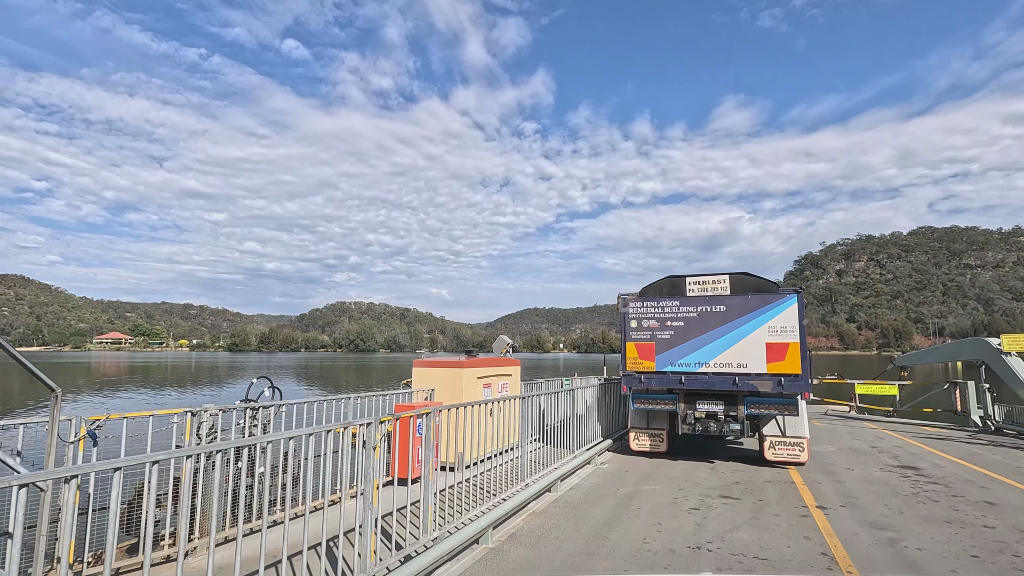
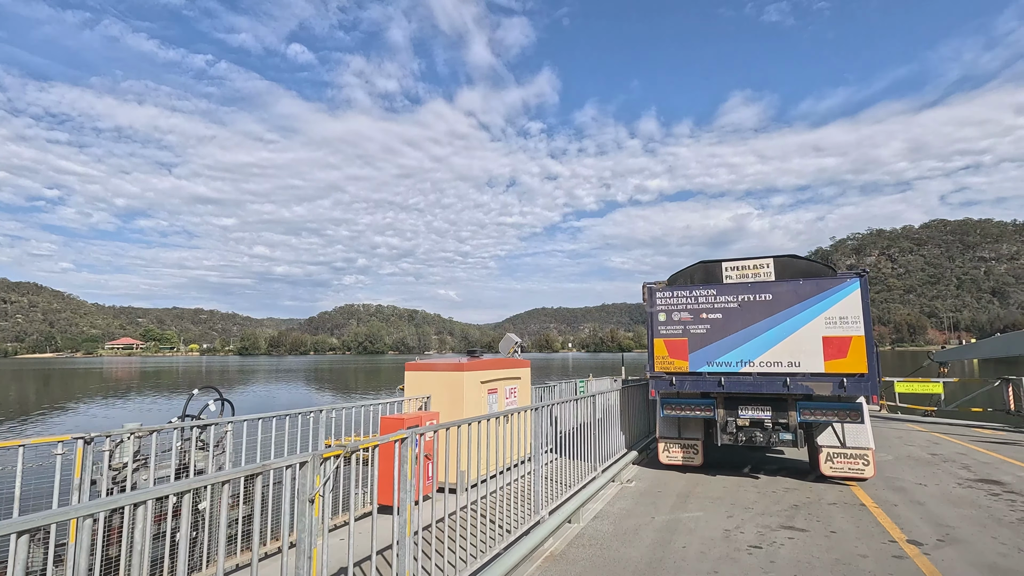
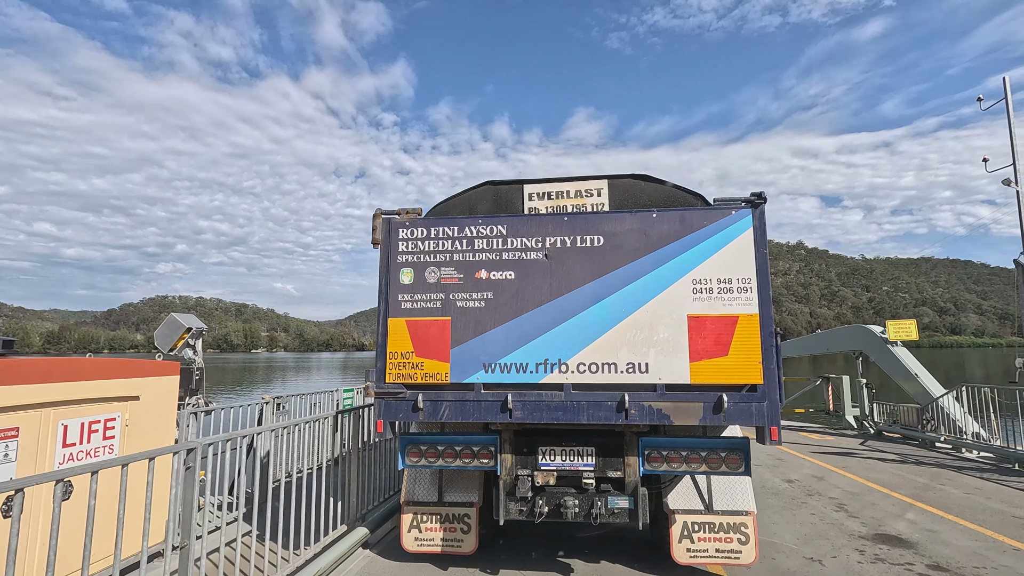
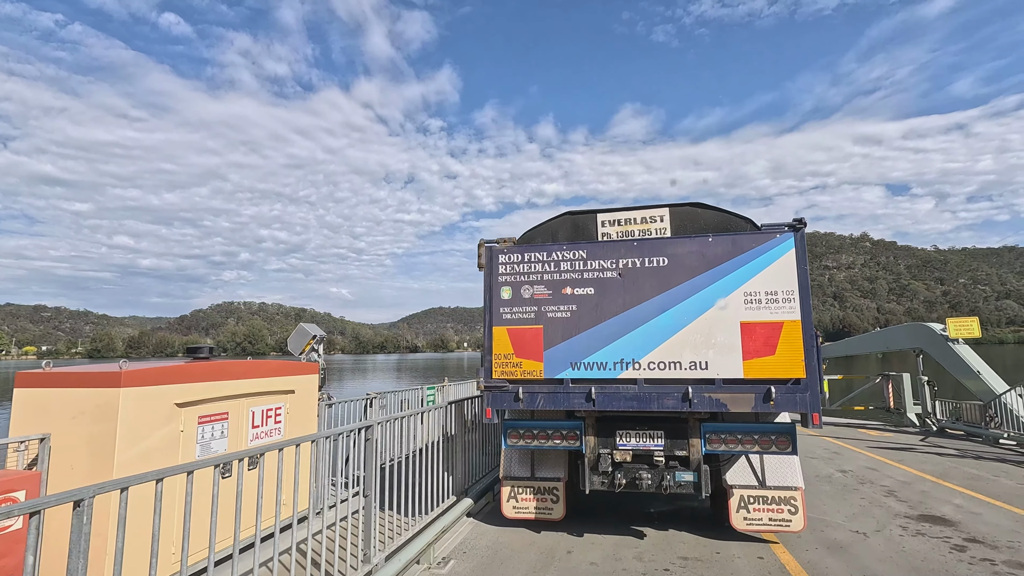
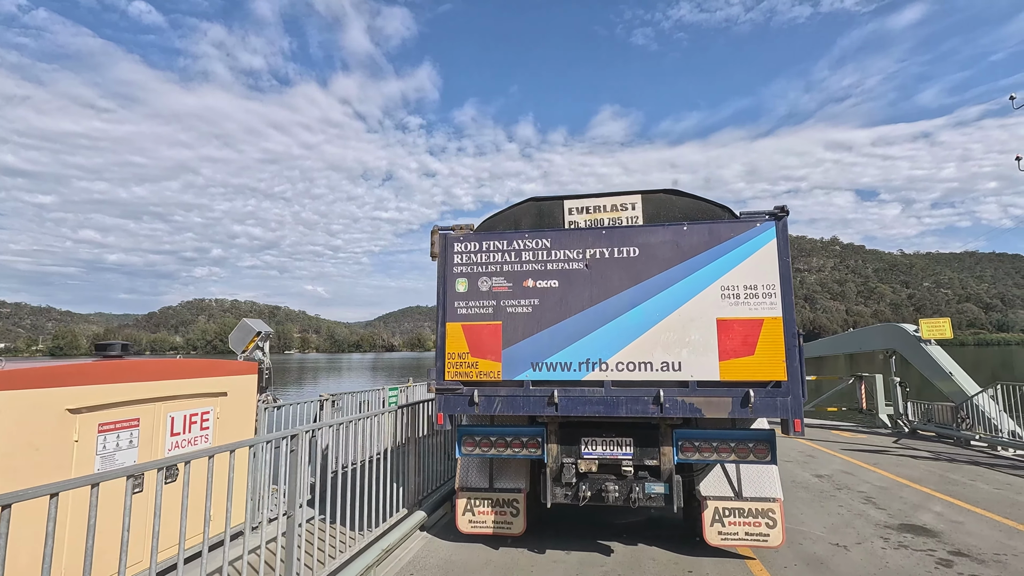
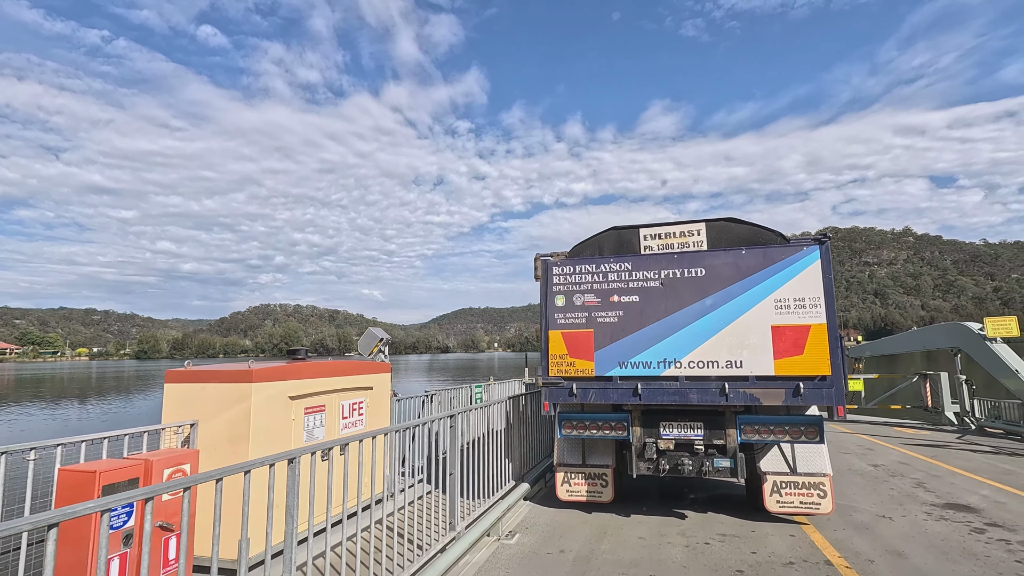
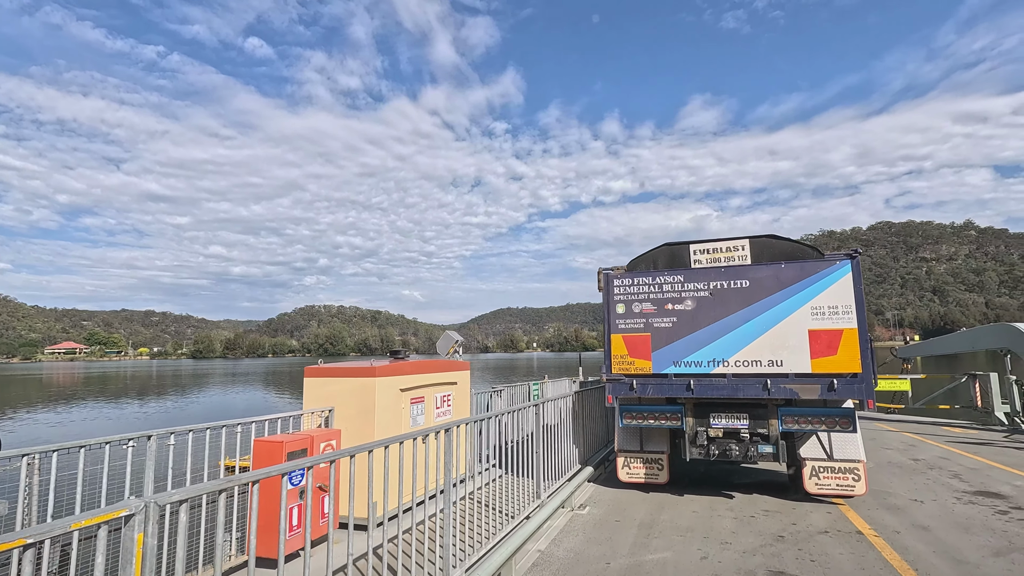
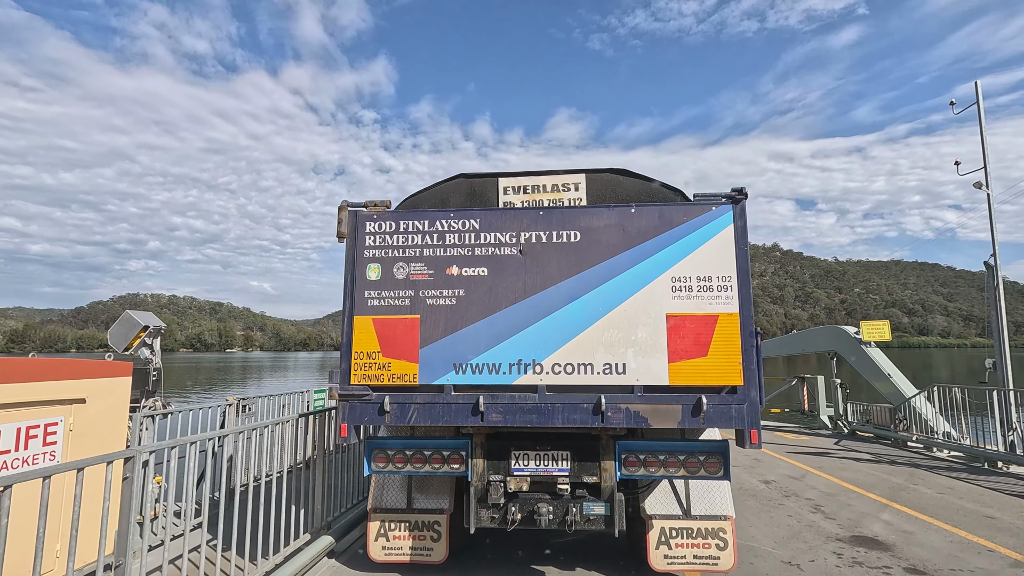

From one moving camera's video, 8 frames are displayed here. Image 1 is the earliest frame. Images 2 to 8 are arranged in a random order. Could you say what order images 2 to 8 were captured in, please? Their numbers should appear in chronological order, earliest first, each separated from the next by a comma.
2, 7, 6, 4, 5, 3, 8
